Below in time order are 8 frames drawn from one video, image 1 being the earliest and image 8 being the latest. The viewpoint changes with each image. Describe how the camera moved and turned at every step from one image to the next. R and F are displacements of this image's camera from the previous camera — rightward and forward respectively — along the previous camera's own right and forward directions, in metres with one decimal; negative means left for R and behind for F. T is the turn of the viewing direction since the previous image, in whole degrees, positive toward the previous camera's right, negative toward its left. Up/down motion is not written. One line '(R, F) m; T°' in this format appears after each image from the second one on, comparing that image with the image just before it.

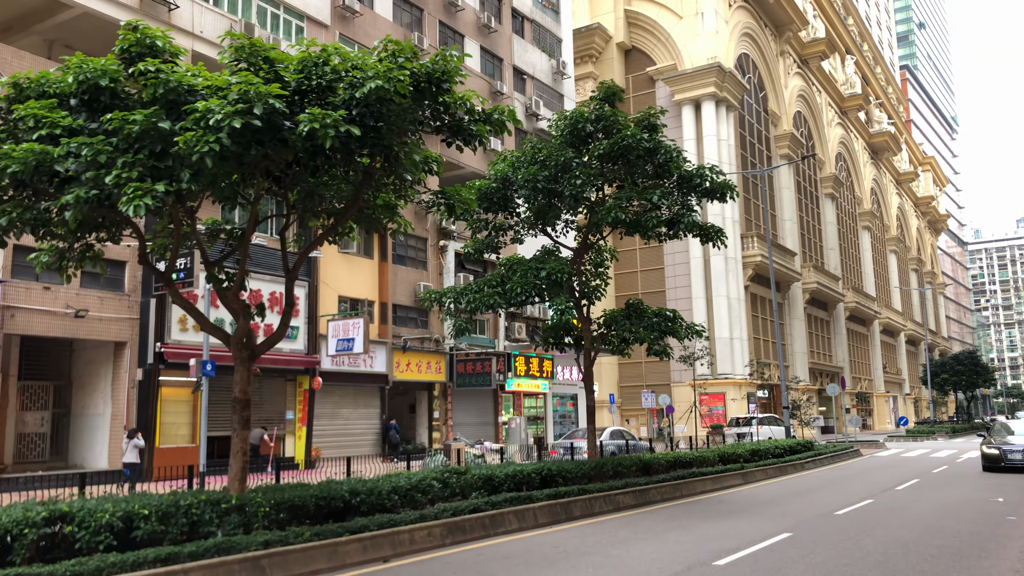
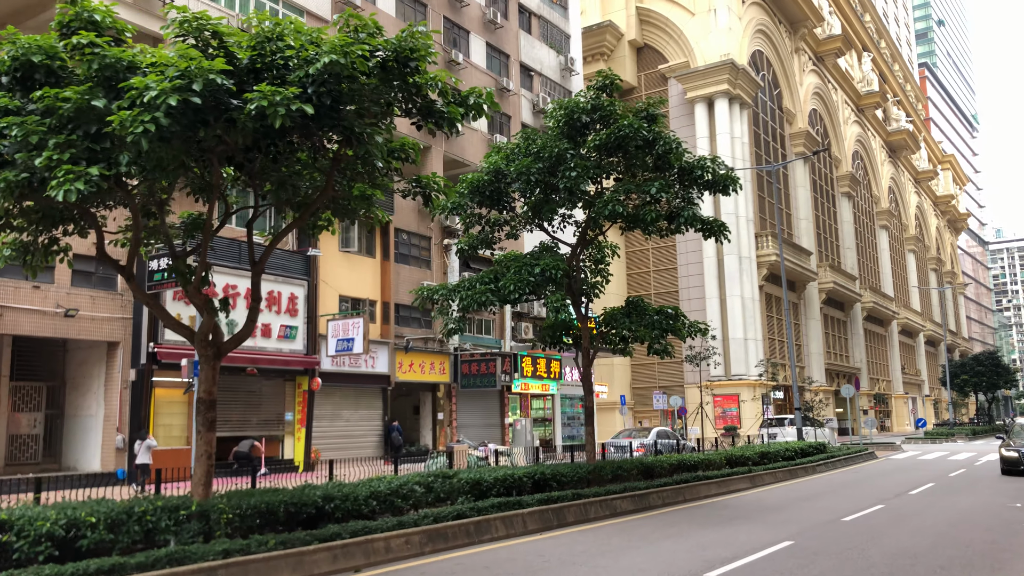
(+0.4, +0.5) m; -1°
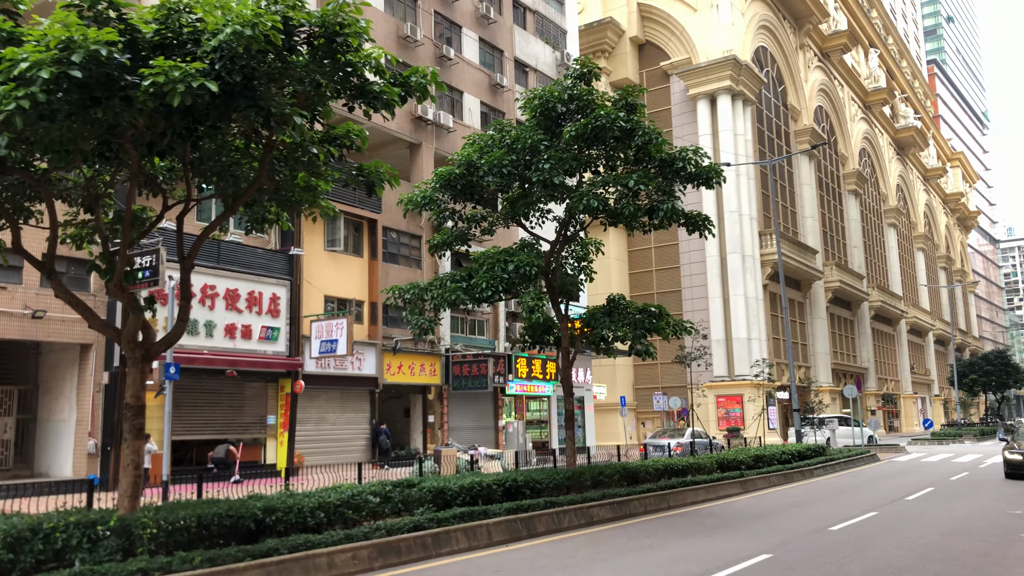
(+0.6, +0.6) m; -1°
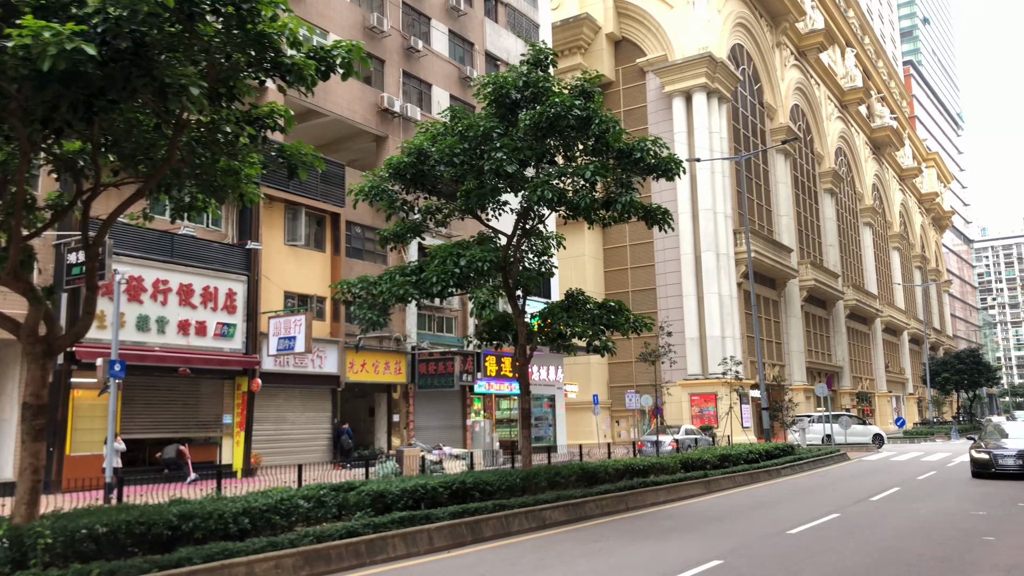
(+0.4, +0.5) m; +1°
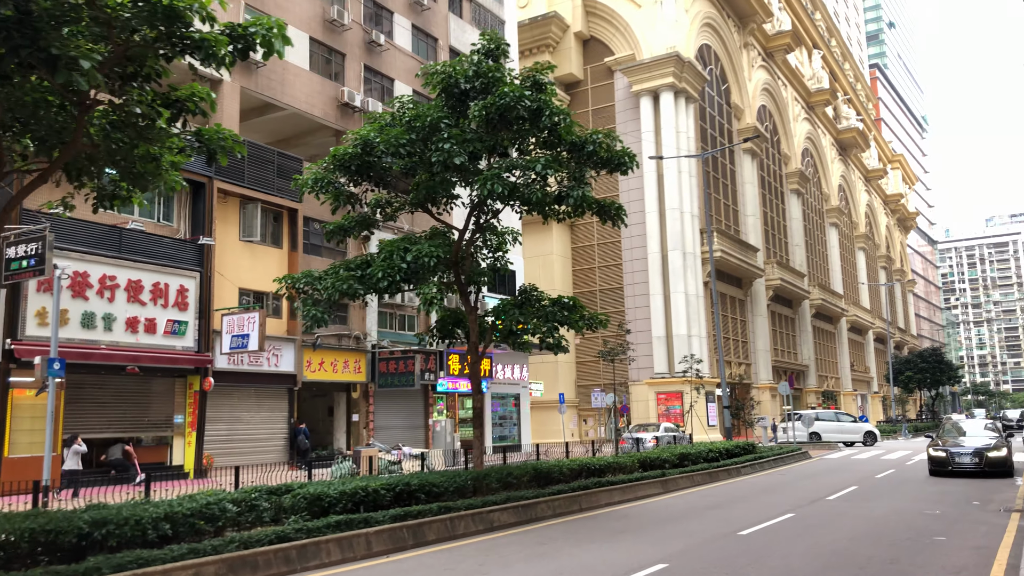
(+0.3, +0.3) m; +2°
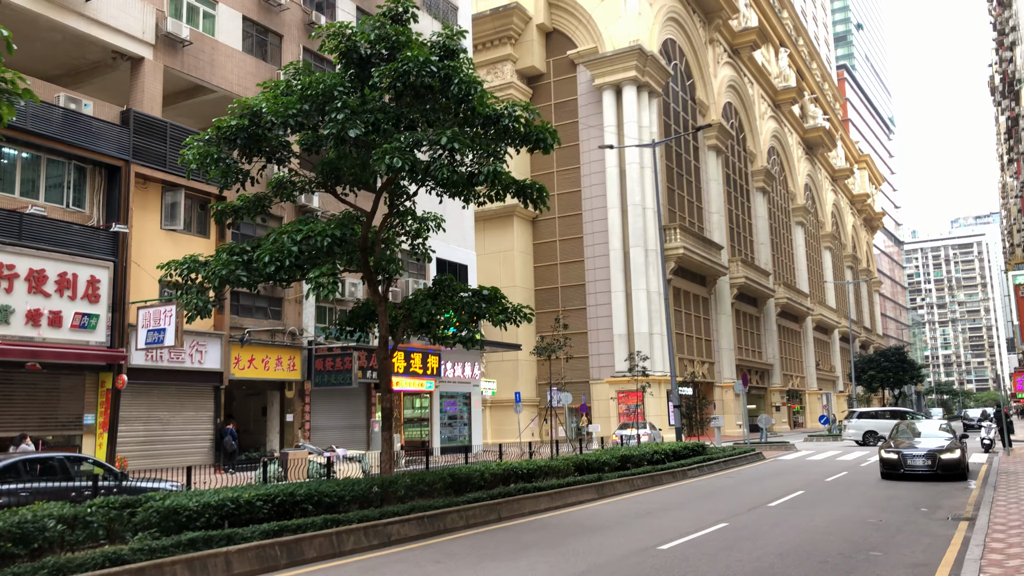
(+0.9, +1.2) m; +2°
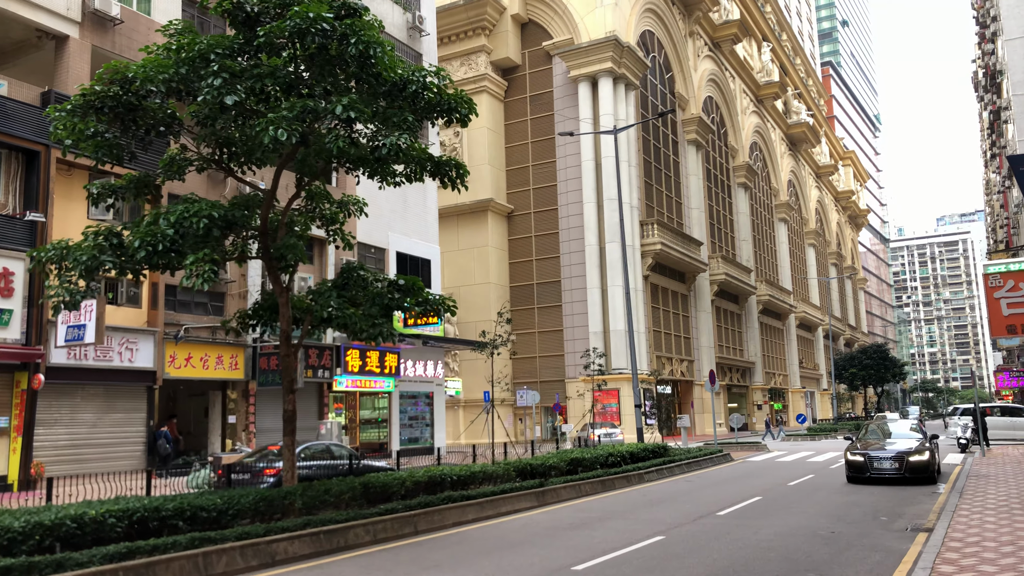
(+1.0, +1.3) m; +1°
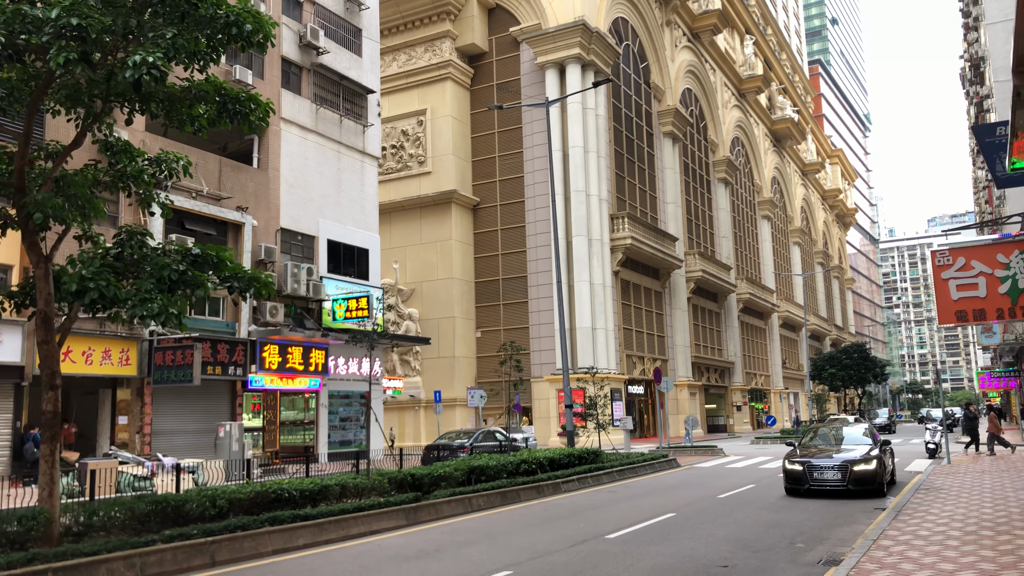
(+1.9, +2.4) m; 0°
